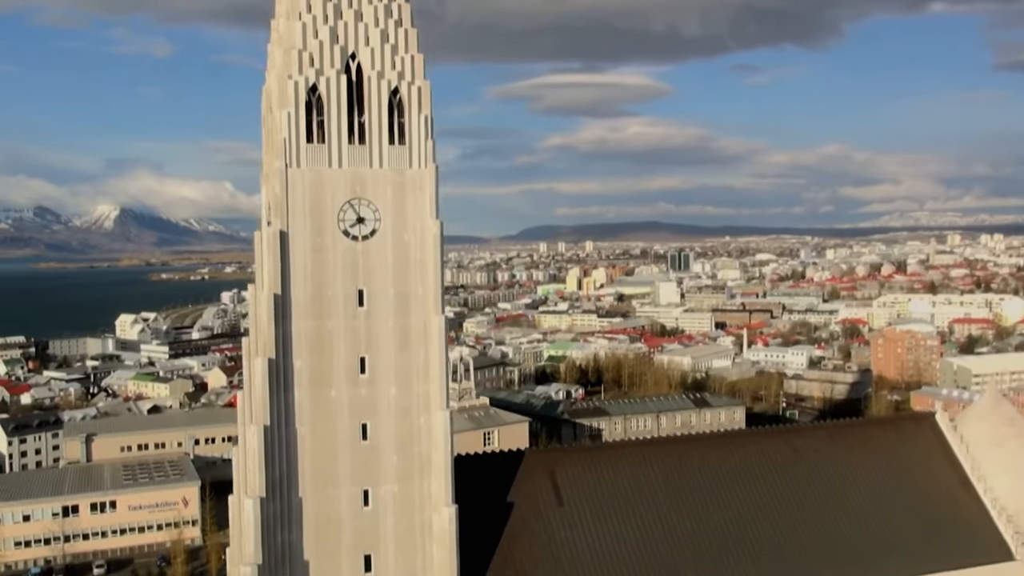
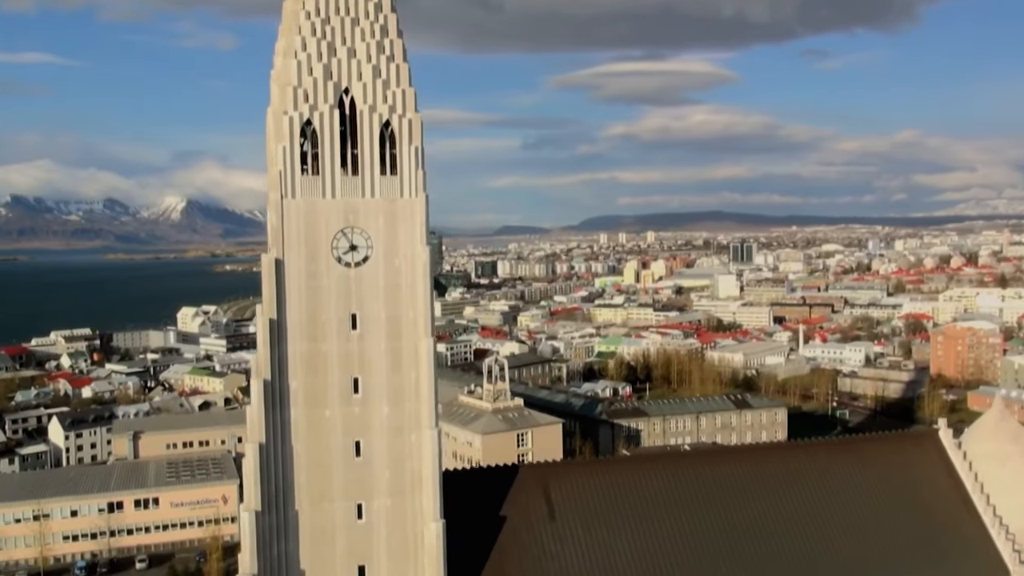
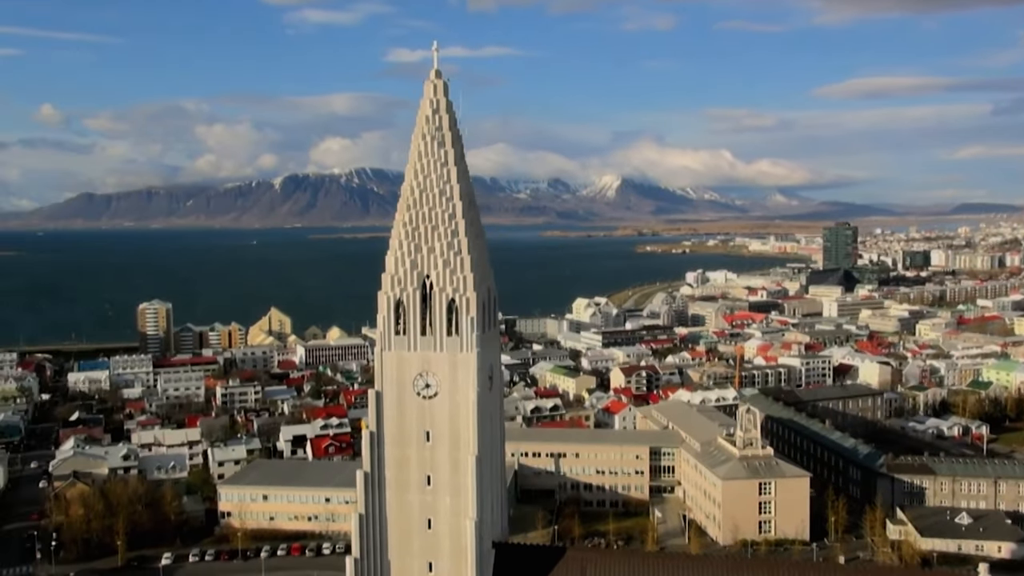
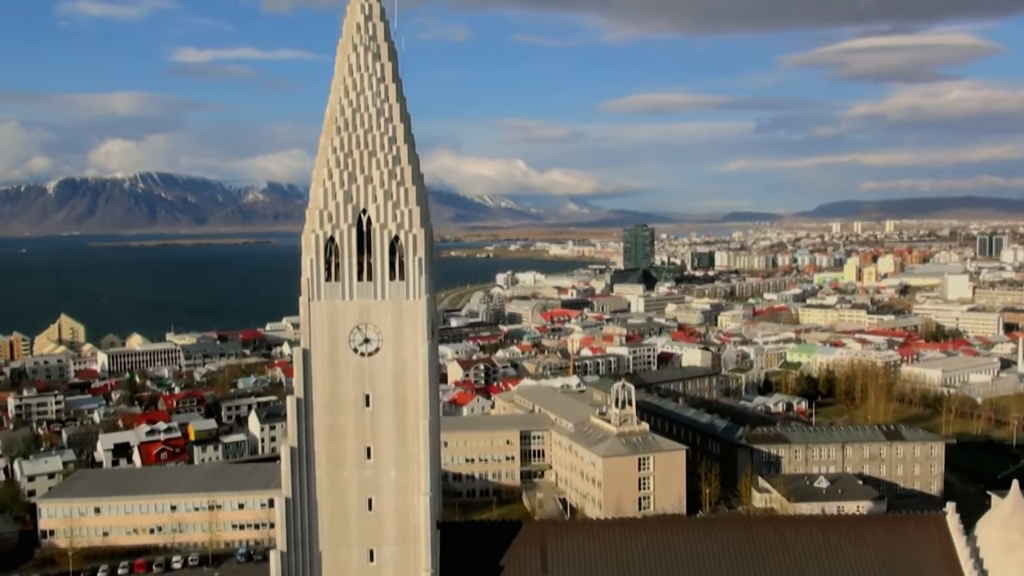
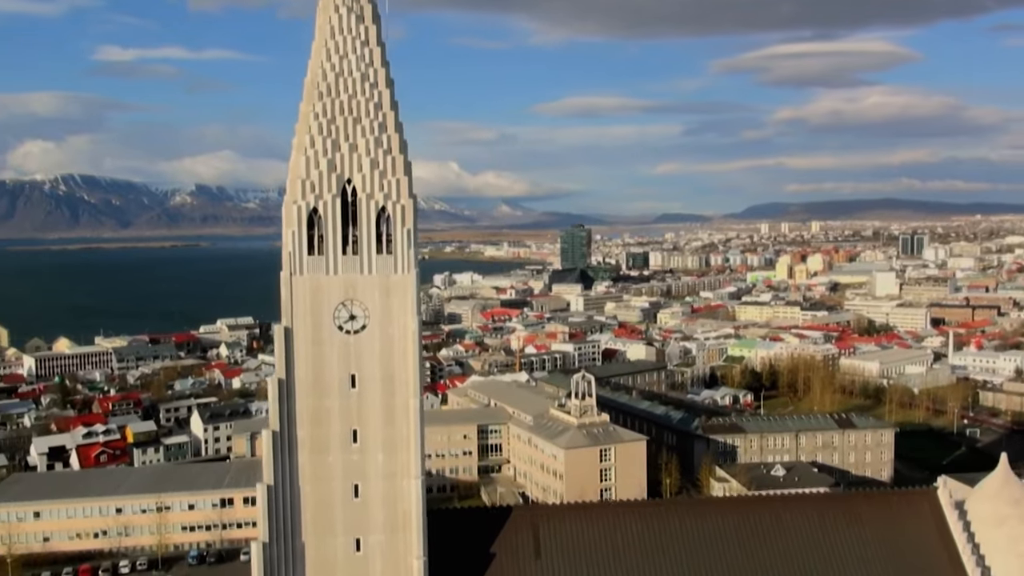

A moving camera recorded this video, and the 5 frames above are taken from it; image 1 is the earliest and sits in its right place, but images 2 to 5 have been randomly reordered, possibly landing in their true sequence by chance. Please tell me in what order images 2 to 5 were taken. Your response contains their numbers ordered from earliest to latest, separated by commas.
2, 5, 4, 3
